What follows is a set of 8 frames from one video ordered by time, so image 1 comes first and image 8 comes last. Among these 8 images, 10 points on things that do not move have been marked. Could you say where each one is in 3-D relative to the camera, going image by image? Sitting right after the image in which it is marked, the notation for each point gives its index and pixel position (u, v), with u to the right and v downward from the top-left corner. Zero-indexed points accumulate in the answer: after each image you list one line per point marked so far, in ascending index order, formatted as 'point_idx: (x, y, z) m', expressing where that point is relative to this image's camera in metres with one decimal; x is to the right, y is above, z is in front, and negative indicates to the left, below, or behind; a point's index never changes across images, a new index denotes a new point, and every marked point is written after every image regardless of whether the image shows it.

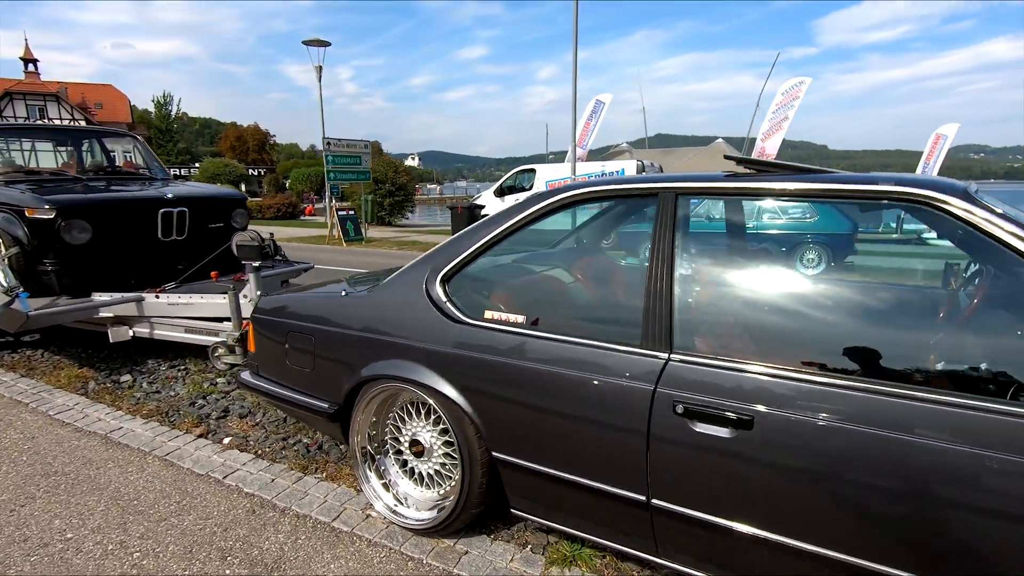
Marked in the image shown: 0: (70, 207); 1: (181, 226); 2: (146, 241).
0: (-3.6, +0.7, +4.4) m
1: (-3.1, +0.6, +5.0) m
2: (-3.3, +0.4, +4.8) m
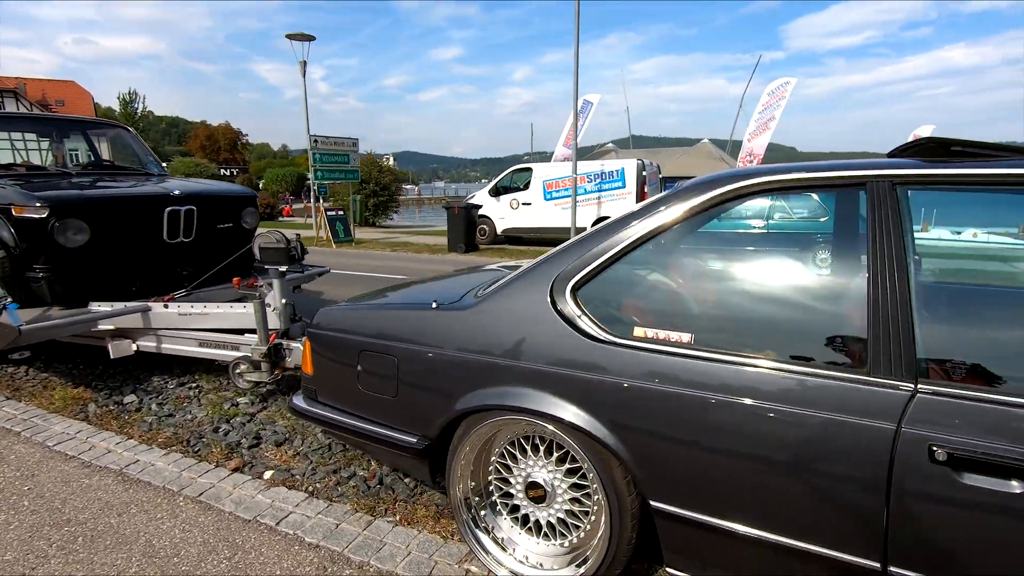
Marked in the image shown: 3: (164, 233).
0: (-3.2, +0.6, +3.8) m
1: (-2.7, +0.5, +4.5) m
2: (-2.9, +0.4, +4.3) m
3: (-2.8, +0.4, +4.4) m
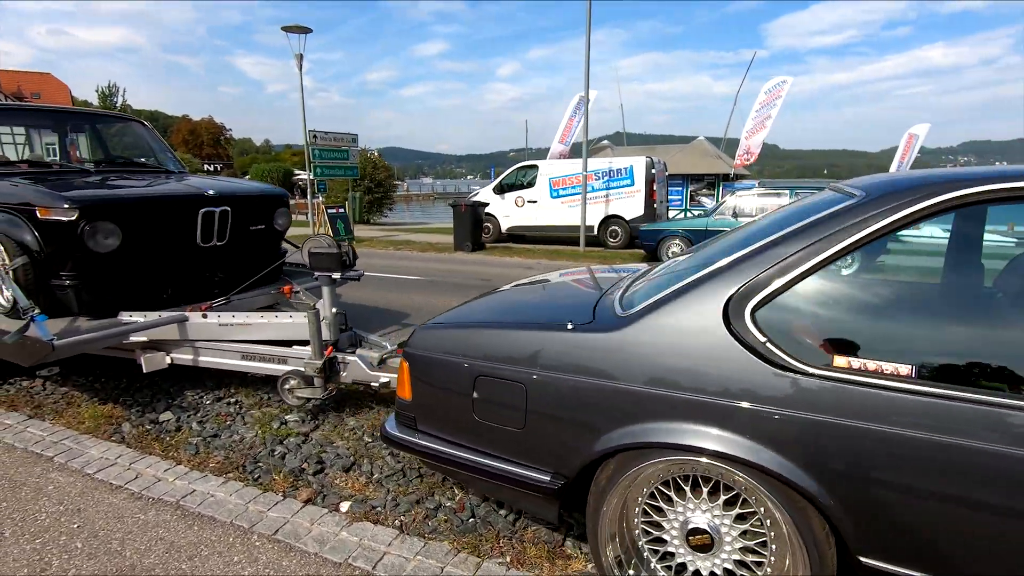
0: (-2.7, +0.5, +3.5) m
1: (-2.2, +0.5, +4.2) m
2: (-2.4, +0.3, +4.0) m
3: (-2.3, +0.4, +4.0) m
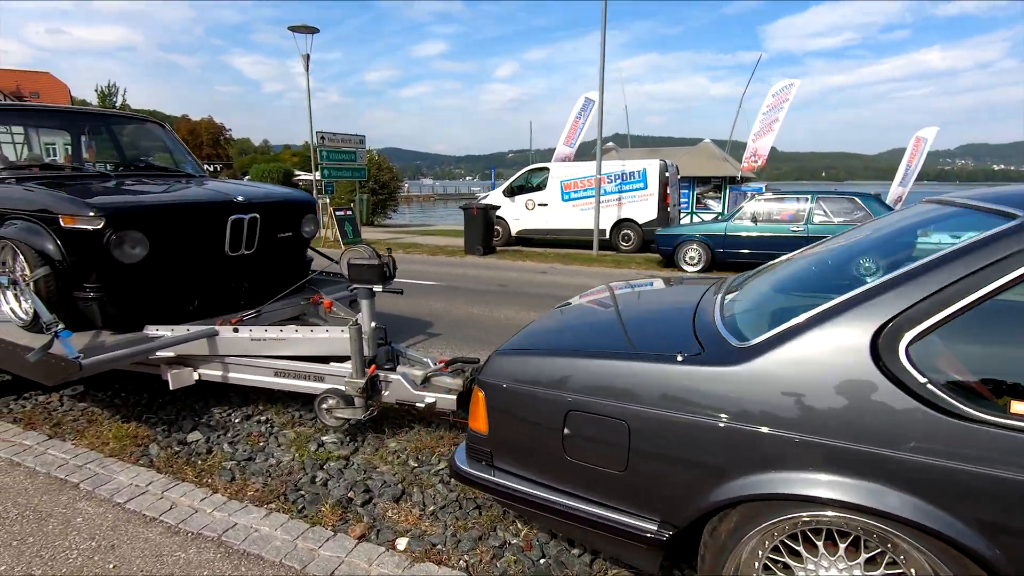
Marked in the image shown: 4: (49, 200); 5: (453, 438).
0: (-2.4, +0.5, +3.3) m
1: (-1.9, +0.4, +4.0) m
2: (-2.1, +0.2, +3.8) m
3: (-2.0, +0.3, +3.8) m
4: (-2.9, +0.6, +3.4) m
5: (-0.4, -0.9, +3.4) m
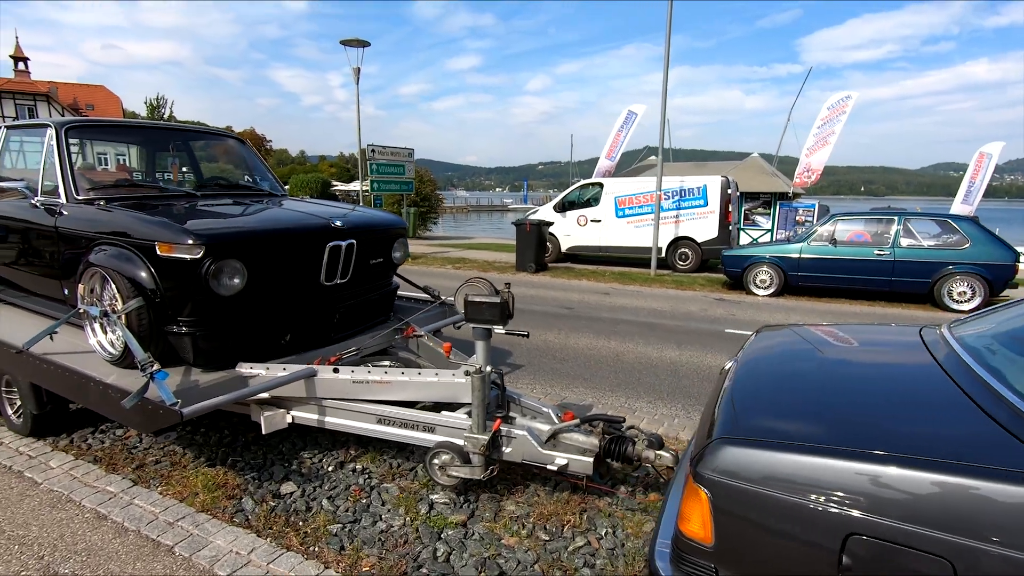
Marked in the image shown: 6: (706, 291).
0: (-1.6, +0.3, +3.0) m
1: (-1.1, +0.2, +3.7) m
2: (-1.3, 0.0, +3.5) m
3: (-1.2, +0.1, +3.5) m
4: (-2.1, +0.4, +3.1) m
5: (+0.4, -1.2, +2.9) m
6: (+3.9, -0.1, +10.9) m
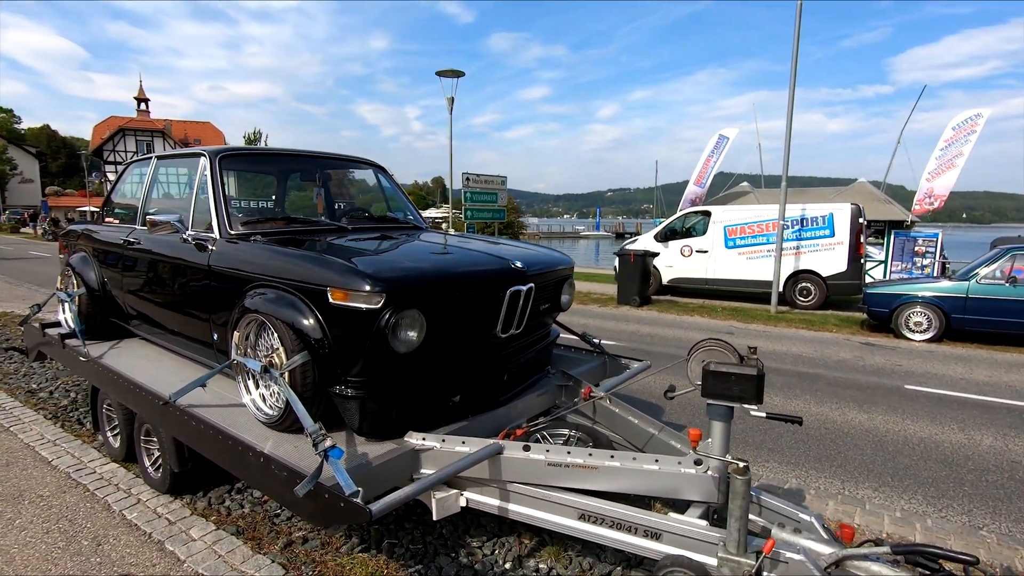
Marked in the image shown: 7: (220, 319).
0: (-0.5, 0.0, +2.5) m
1: (+0.1, -0.1, +3.1) m
2: (-0.2, -0.3, +2.9) m
3: (-0.1, -0.2, +2.9) m
4: (-1.0, +0.1, +2.7) m
5: (+1.4, -1.5, +2.1) m
6: (+5.9, -0.8, +9.7) m
7: (-1.8, -0.2, +3.2) m
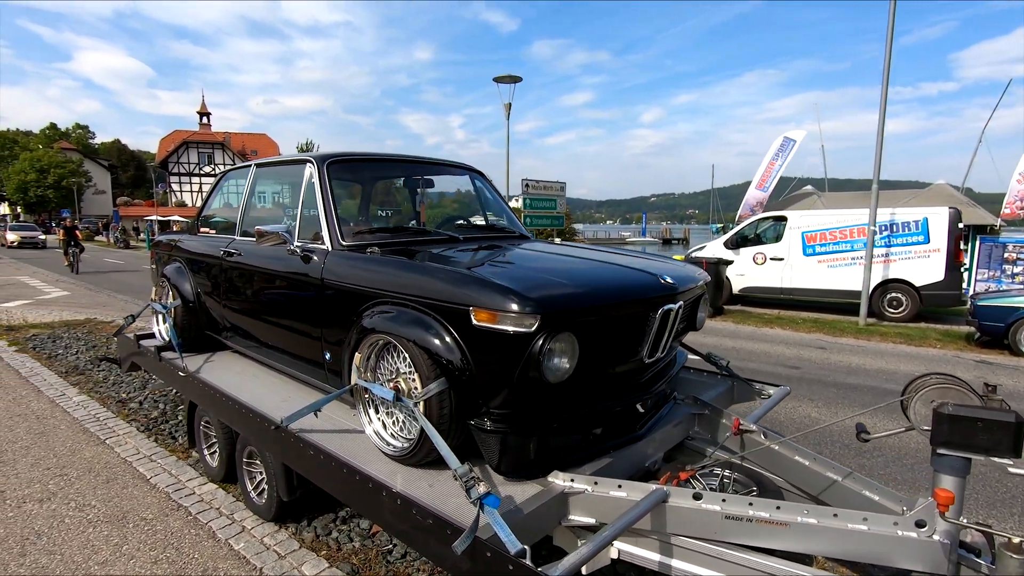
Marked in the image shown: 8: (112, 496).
0: (+0.2, -0.1, +2.2) m
1: (+0.8, -0.2, +2.7) m
2: (+0.6, -0.4, +2.6) m
3: (+0.6, -0.3, +2.6) m
4: (-0.3, 0.0, +2.4) m
5: (+2.1, -1.5, +1.6) m
6: (+7.2, -1.0, +8.8) m
7: (-1.0, -0.3, +3.0) m
8: (-2.7, -1.4, +3.6) m
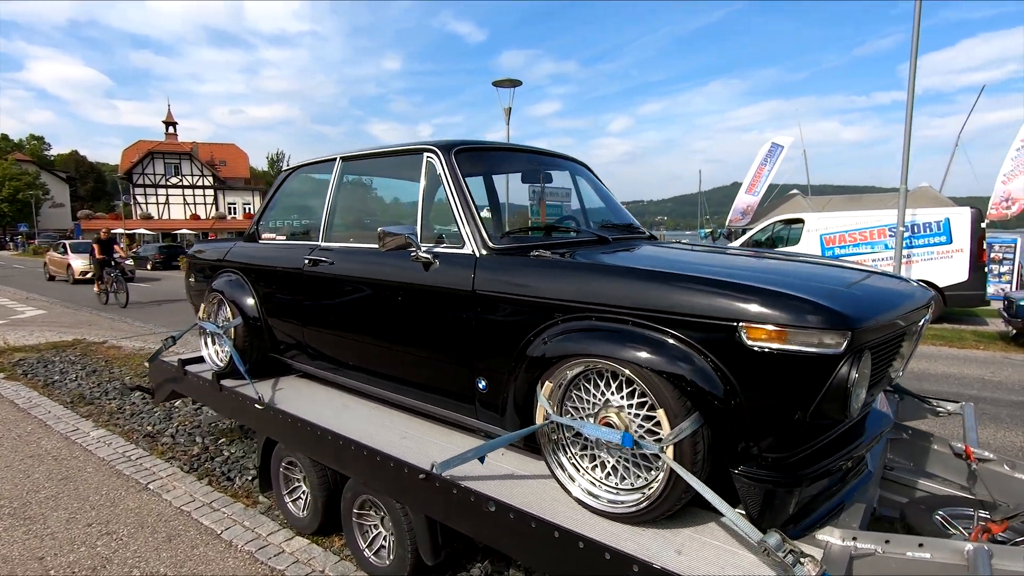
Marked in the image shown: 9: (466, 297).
0: (+1.1, -0.1, +1.7) m
1: (+1.7, -0.2, +2.3) m
2: (+1.4, -0.4, +2.1) m
3: (+1.5, -0.3, +2.1) m
4: (+0.6, 0.0, +1.9) m
5: (+3.0, -1.5, +1.2) m
6: (+7.7, -1.0, +8.6) m
7: (-0.1, -0.3, +2.5) m
8: (-1.8, -1.5, +2.9) m
9: (-0.2, 0.0, +2.5) m
